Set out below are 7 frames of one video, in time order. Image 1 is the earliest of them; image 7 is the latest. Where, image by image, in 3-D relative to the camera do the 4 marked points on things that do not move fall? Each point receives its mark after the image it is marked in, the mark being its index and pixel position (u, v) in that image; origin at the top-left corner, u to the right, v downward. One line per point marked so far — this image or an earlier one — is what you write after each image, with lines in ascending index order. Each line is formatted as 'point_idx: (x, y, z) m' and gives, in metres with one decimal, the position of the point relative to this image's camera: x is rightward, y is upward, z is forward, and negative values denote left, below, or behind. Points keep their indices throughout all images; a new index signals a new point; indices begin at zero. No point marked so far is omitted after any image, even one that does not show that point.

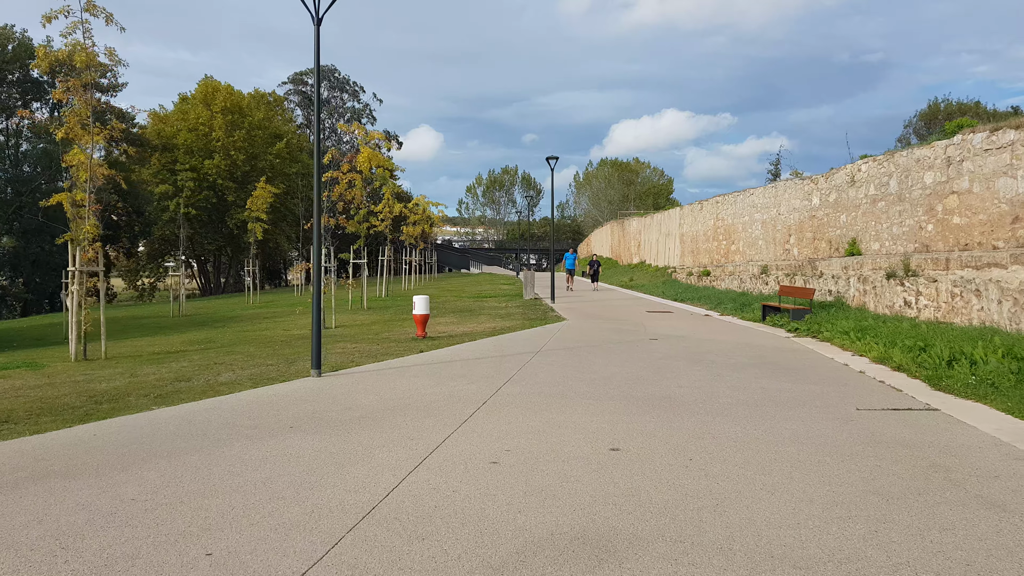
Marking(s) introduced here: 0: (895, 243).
0: (+5.9, +0.7, +14.6) m
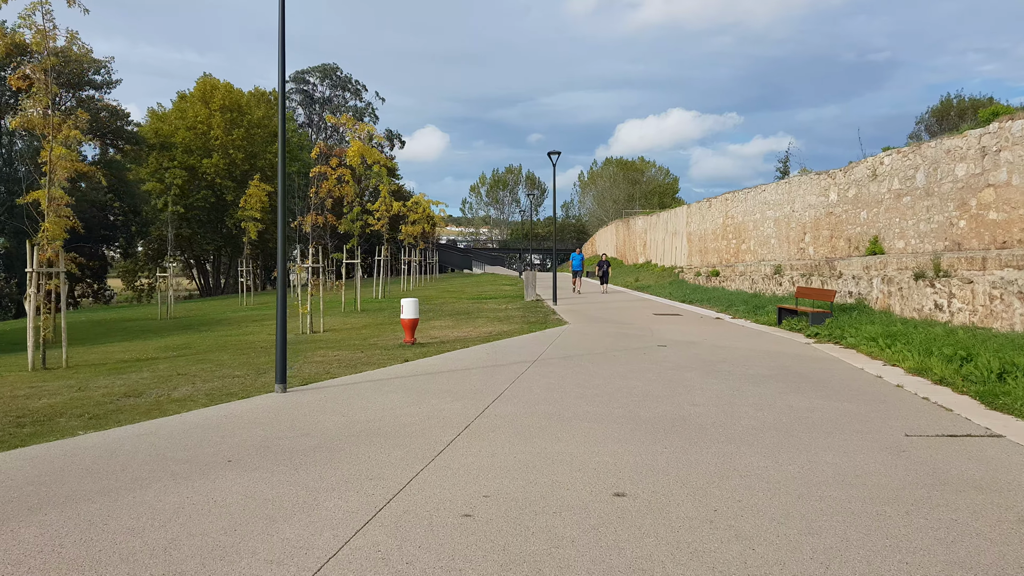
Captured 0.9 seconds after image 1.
0: (+5.9, +0.7, +13.5) m
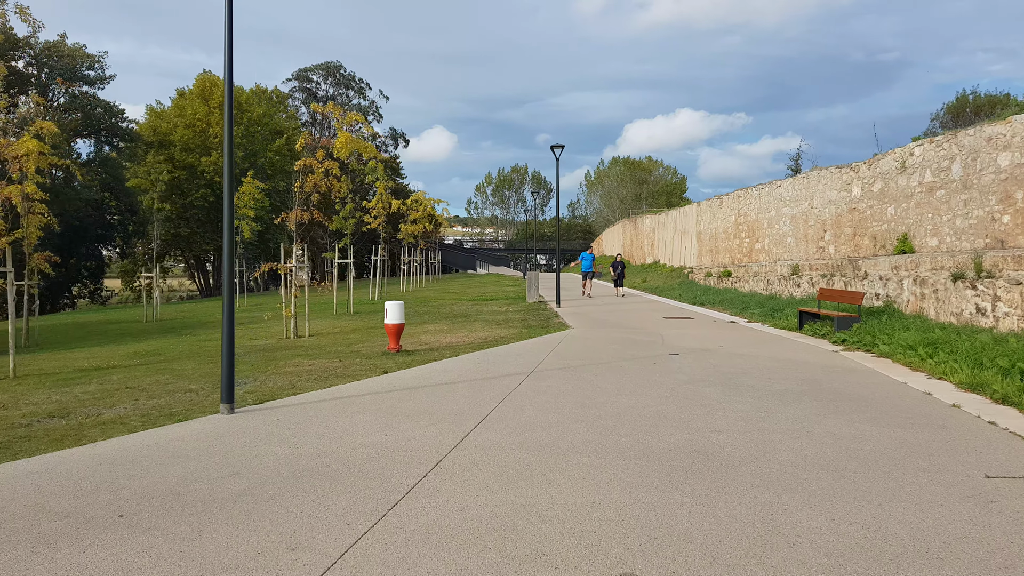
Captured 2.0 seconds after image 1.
0: (+5.8, +0.6, +12.3) m
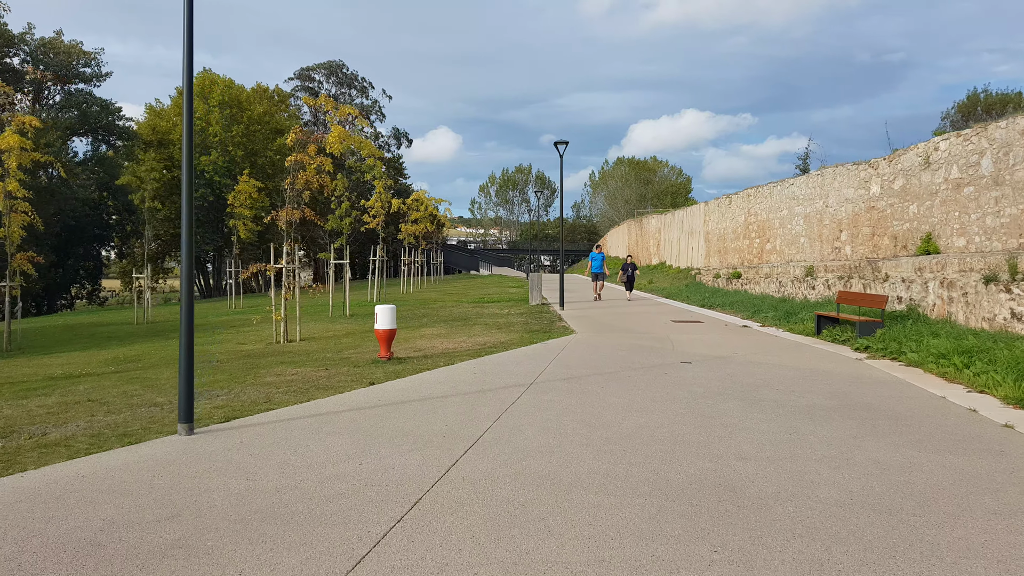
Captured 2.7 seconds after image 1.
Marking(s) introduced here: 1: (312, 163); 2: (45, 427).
0: (+5.8, +0.6, +11.6) m
1: (-3.2, +2.0, +15.3) m
2: (-3.1, -0.9, +6.3) m
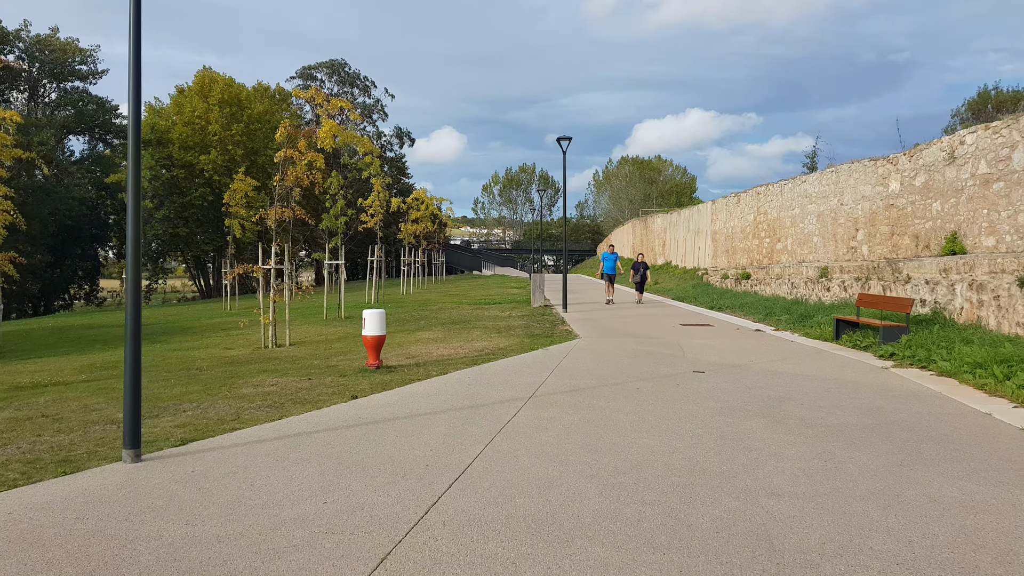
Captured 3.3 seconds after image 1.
0: (+5.8, +0.6, +10.8) m
1: (-3.2, +2.0, +14.6) m
2: (-3.1, -0.9, +5.6) m
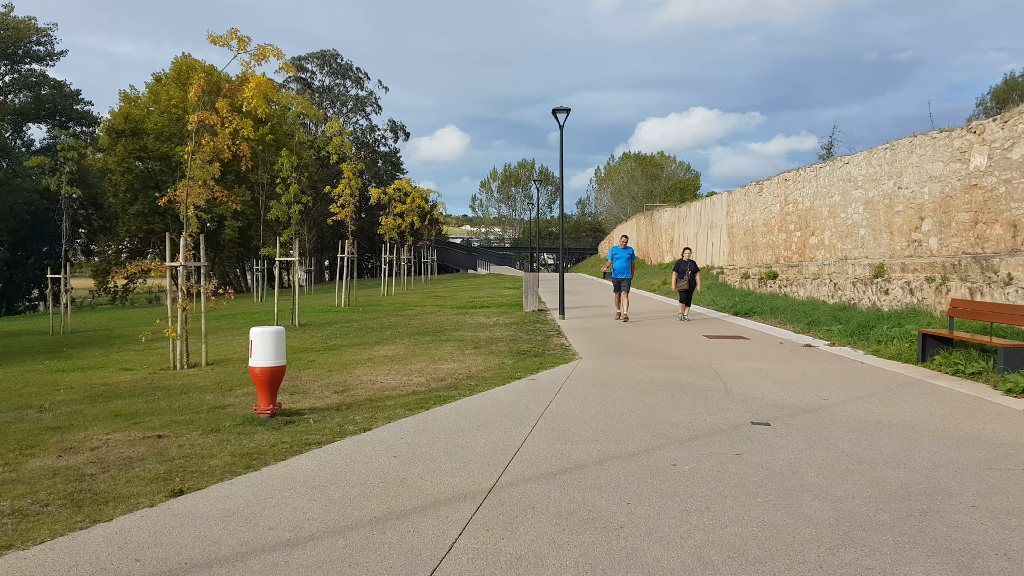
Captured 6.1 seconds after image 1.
0: (+5.6, +0.5, +7.7) m
1: (-3.4, +2.0, +11.5) m
2: (-3.4, -1.0, +2.5) m
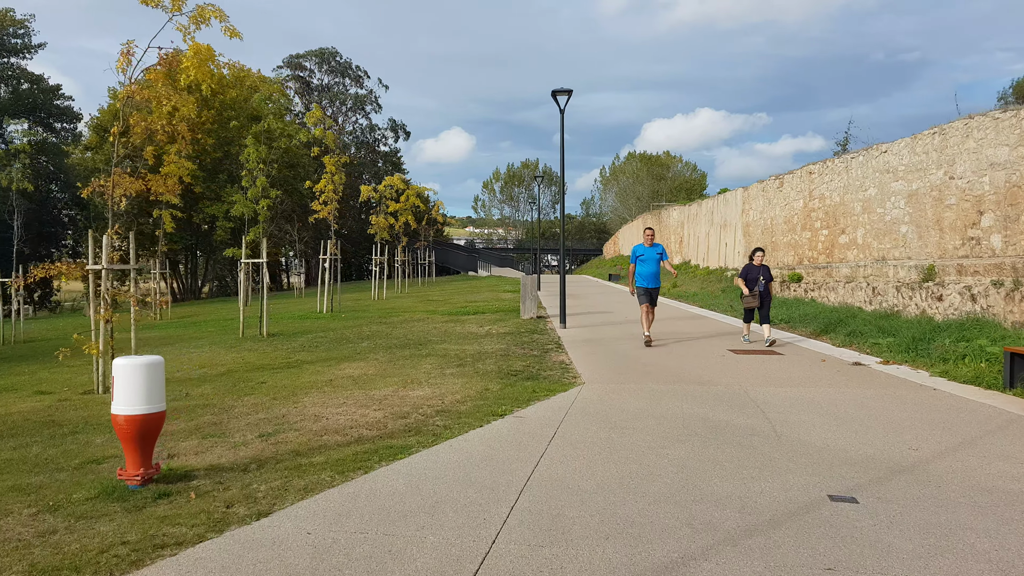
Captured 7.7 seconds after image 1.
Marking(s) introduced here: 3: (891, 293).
0: (+5.5, +0.5, +5.9) m
1: (-3.5, +1.9, +9.7) m
2: (-3.5, -1.1, +0.7) m
3: (+5.0, -0.1, +12.3) m
